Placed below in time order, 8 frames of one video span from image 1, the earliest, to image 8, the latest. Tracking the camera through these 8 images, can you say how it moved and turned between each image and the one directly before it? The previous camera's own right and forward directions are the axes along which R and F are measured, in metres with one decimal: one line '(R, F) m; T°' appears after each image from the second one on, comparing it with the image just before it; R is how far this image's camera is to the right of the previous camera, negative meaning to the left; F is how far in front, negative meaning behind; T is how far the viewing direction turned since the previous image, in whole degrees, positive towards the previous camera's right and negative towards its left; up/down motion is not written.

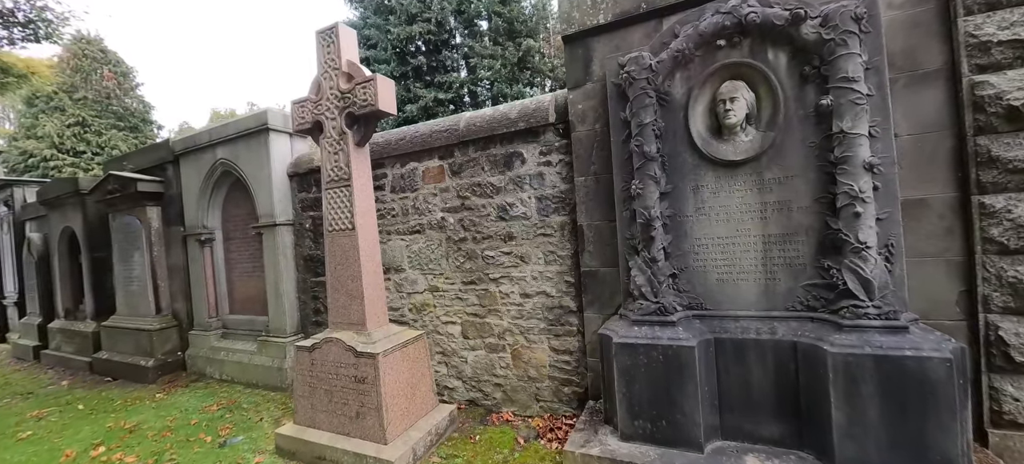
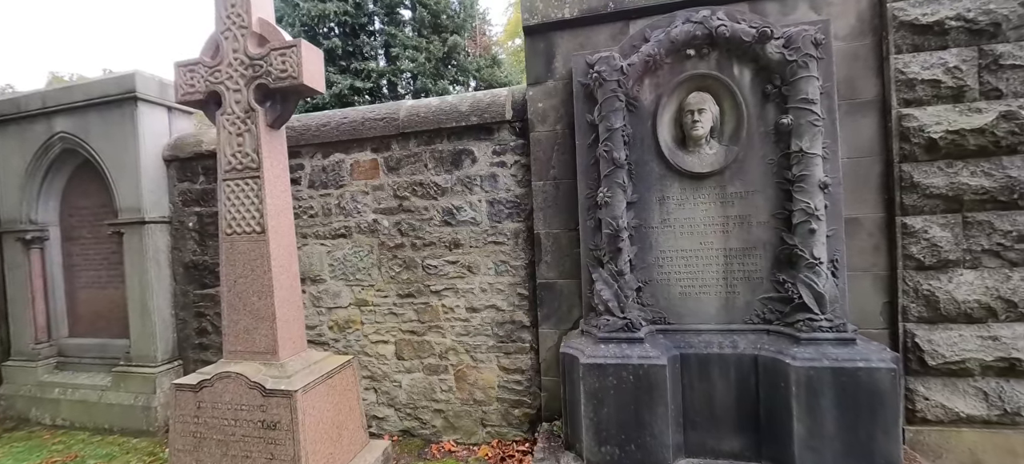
(-0.5, +0.4) m; +14°
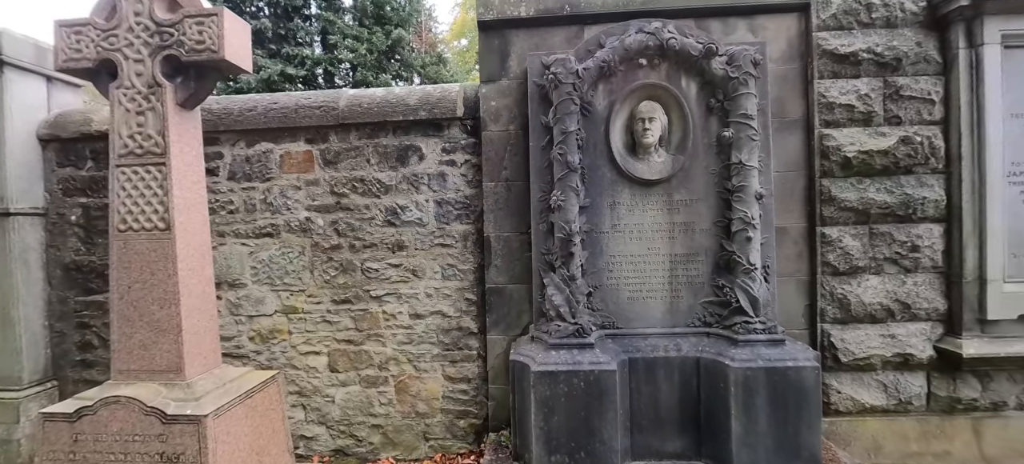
(-0.2, +0.1) m; +10°
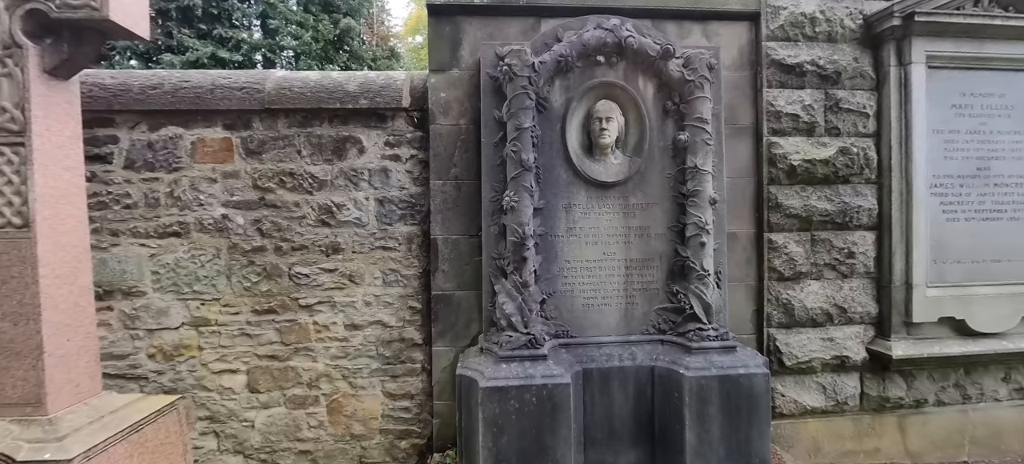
(-0.1, +0.2) m; +8°
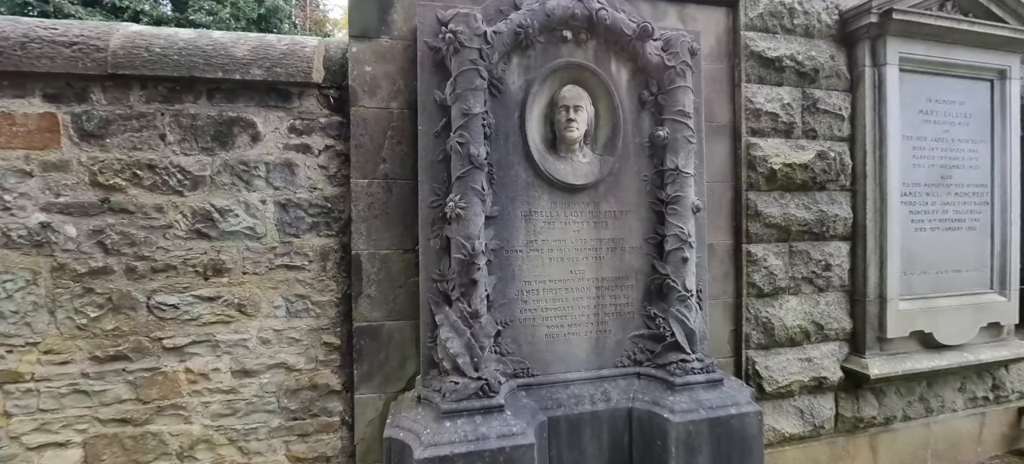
(-0.1, +0.6) m; +8°
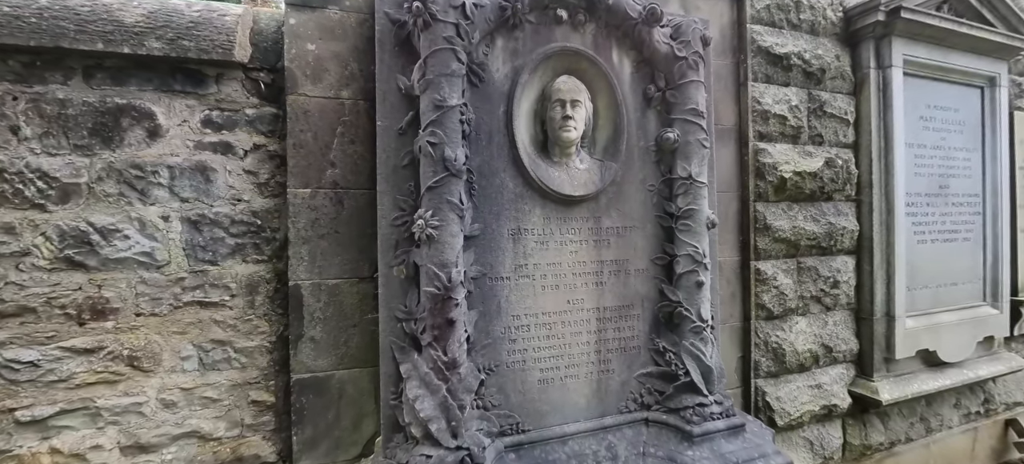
(-0.1, +0.5) m; +5°
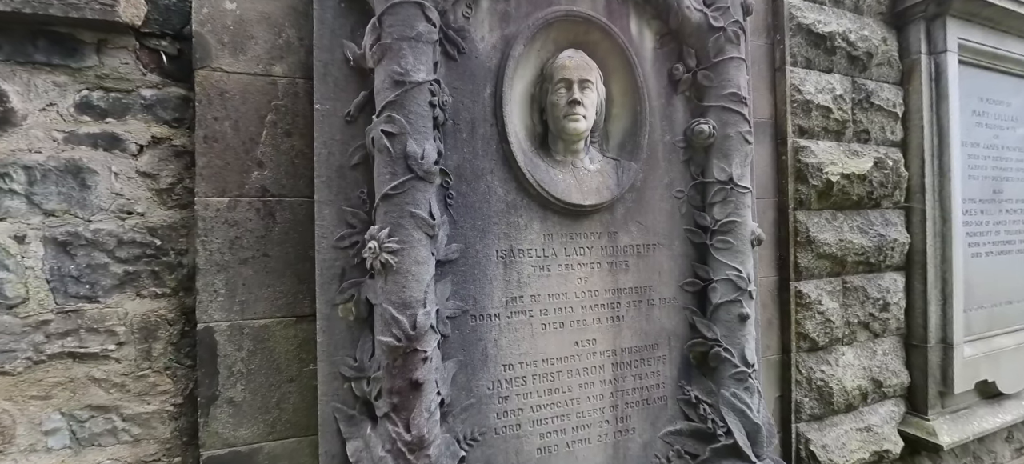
(0.0, +0.5) m; +1°
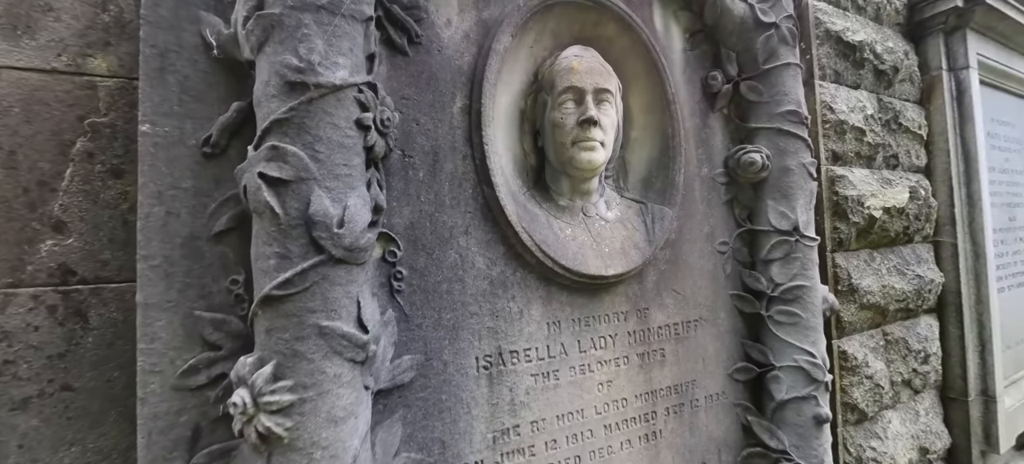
(-0.1, +0.5) m; +5°
